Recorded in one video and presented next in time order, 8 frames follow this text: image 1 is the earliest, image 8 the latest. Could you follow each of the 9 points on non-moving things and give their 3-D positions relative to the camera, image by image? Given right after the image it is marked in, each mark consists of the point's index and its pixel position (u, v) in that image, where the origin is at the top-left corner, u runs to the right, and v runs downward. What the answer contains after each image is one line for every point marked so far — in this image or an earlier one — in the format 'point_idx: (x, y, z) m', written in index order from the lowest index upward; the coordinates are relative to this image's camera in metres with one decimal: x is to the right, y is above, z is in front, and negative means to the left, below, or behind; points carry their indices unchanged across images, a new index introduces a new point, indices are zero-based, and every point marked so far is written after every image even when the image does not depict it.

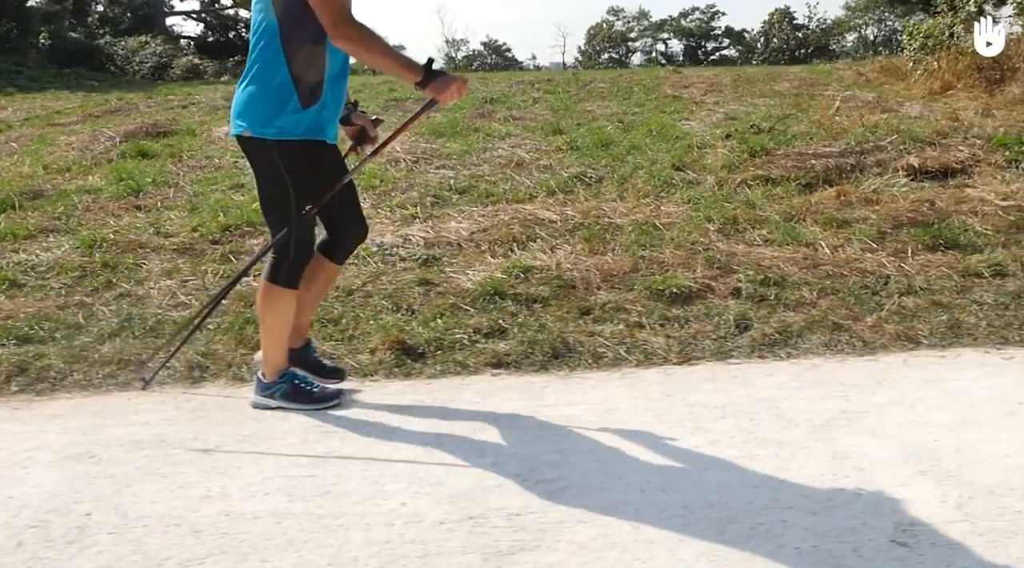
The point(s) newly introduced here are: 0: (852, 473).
0: (+0.8, -0.4, +2.3) m
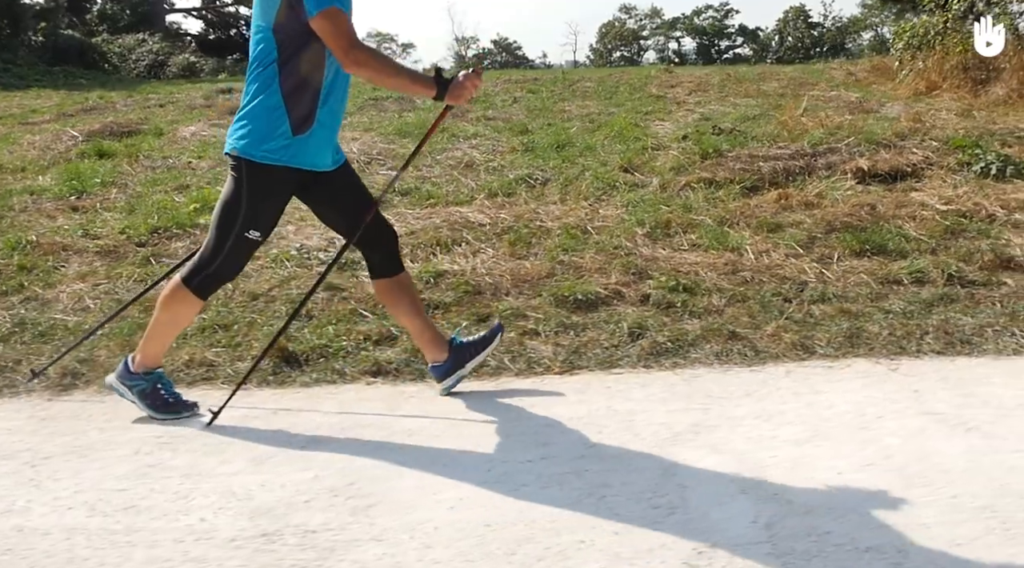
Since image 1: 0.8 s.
0: (+0.4, -0.5, +2.3) m
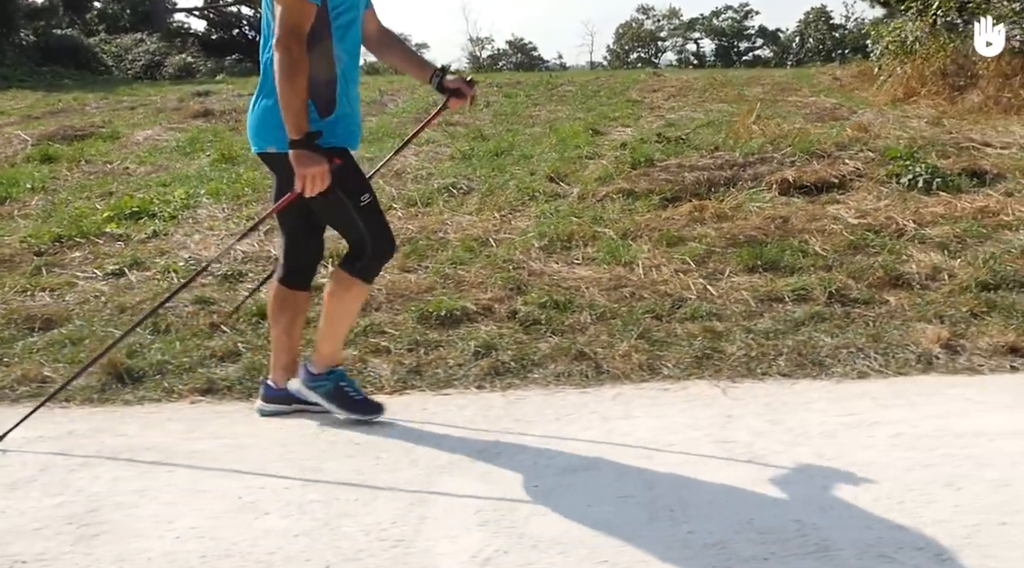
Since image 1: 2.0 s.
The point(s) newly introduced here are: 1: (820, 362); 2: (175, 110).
0: (-0.2, -0.5, +2.3) m
1: (+1.2, -0.3, +3.7) m
2: (-4.5, +2.3, +13.4) m
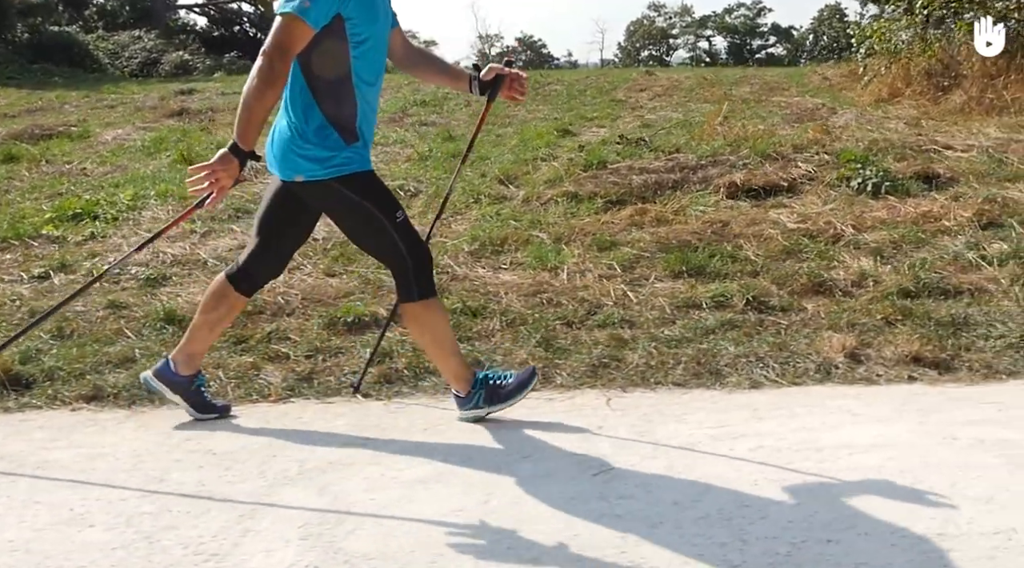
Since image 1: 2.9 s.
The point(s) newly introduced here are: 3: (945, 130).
0: (-0.6, -0.6, +2.3) m
1: (+0.8, -0.3, +3.7) m
2: (-4.9, +2.4, +13.4) m
3: (+4.9, +1.7, +11.1) m
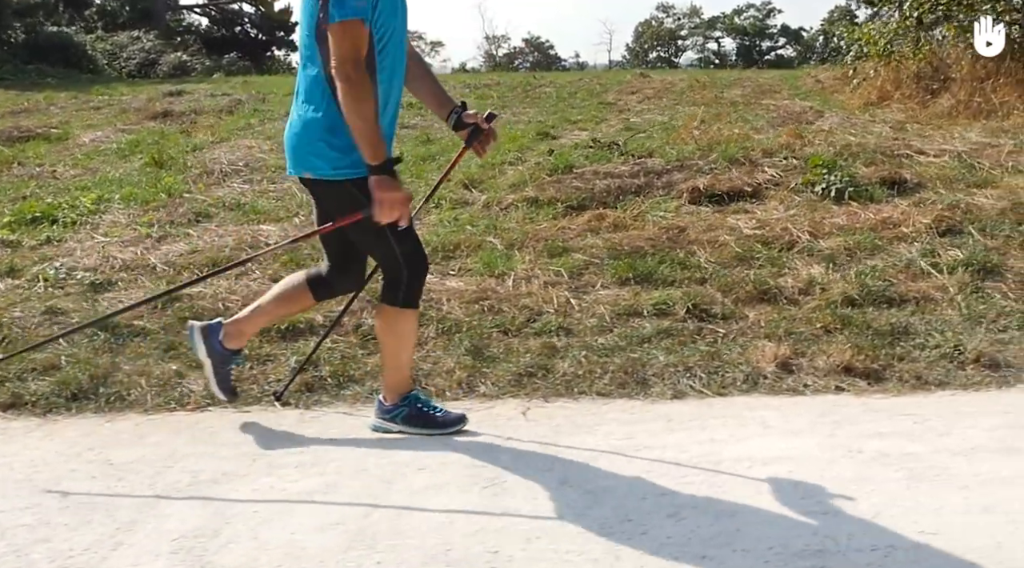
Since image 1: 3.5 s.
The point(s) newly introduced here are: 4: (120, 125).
0: (-0.9, -0.6, +2.3) m
1: (+0.5, -0.4, +3.7) m
2: (-5.1, +2.3, +13.4) m
3: (+4.7, +1.7, +11.1) m
4: (-4.6, +1.8, +11.5) m
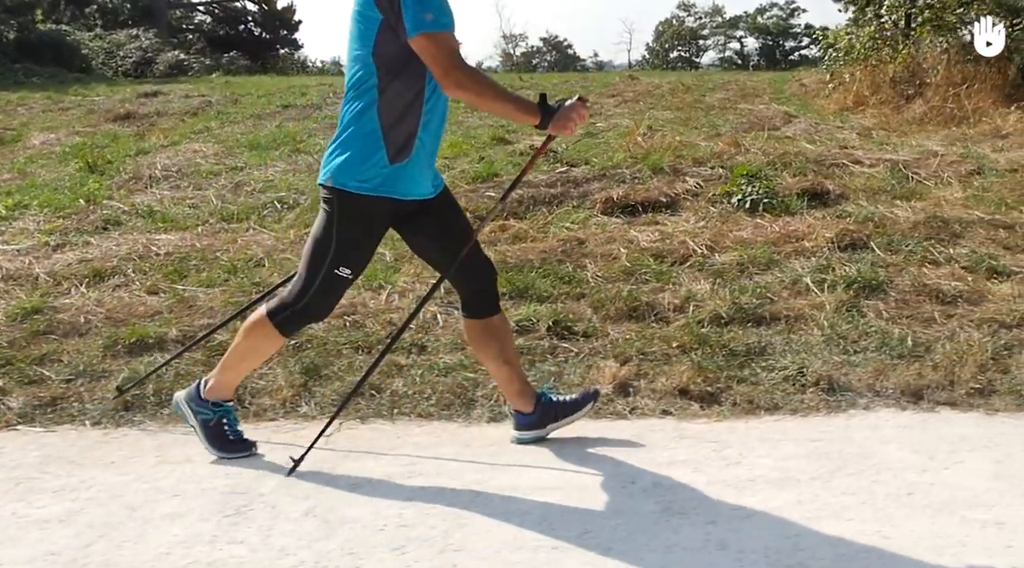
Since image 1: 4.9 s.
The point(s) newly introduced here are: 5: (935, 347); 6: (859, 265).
0: (-1.6, -0.7, +2.2) m
1: (-0.2, -0.4, +3.7) m
2: (-5.5, +2.3, +13.5) m
3: (+4.1, +1.6, +11.0) m
4: (-5.1, +1.8, +11.6) m
5: (+1.8, -0.3, +4.2) m
6: (+1.9, +0.1, +5.6) m
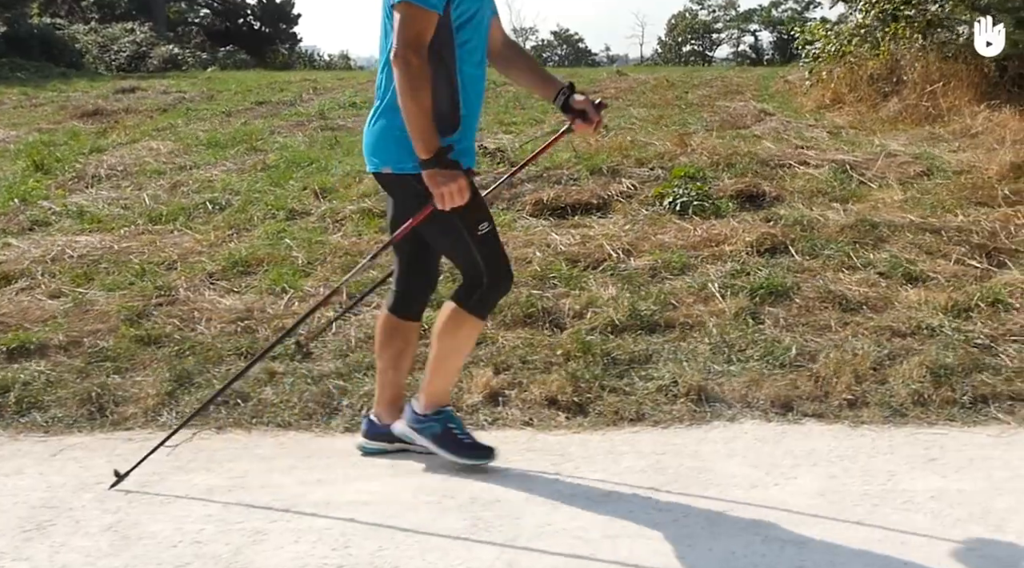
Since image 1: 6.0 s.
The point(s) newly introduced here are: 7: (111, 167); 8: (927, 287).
0: (-2.1, -0.7, +2.2) m
1: (-0.7, -0.5, +3.7) m
2: (-6.0, +2.4, +13.5) m
3: (+3.7, +1.6, +10.9) m
4: (-5.5, +1.9, +11.6) m
5: (+1.3, -0.3, +4.2) m
6: (+1.5, +0.1, +5.5) m
7: (-3.4, +1.0, +8.5) m
8: (+2.2, 0.0, +5.3) m
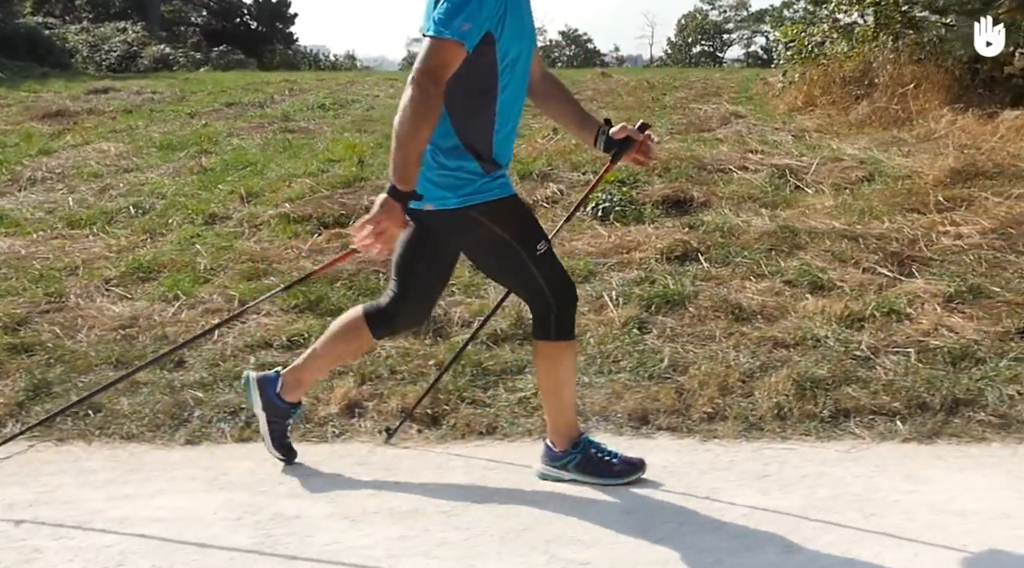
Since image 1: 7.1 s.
0: (-2.7, -0.7, +2.2) m
1: (-1.2, -0.5, +3.6) m
2: (-6.4, +2.4, +13.5) m
3: (+3.2, +1.5, +10.9) m
4: (-6.0, +1.8, +11.6) m
5: (+0.7, -0.4, +4.1) m
6: (+0.9, 0.0, +5.5) m
7: (-3.9, +1.0, +8.5) m
8: (+1.7, -0.1, +5.2) m
